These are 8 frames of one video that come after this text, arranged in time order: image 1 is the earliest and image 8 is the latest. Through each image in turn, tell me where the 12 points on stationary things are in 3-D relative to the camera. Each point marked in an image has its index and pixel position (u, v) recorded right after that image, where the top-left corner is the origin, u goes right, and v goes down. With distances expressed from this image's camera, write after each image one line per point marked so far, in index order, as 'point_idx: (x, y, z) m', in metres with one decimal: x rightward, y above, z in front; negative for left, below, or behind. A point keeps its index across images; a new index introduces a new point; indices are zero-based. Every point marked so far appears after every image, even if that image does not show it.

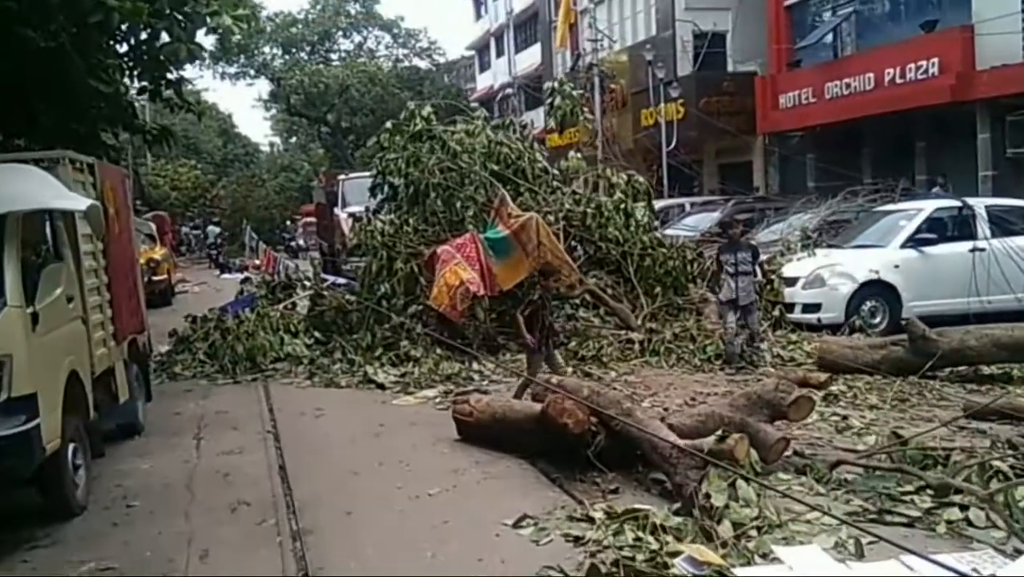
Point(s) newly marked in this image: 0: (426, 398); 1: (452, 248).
0: (-0.5, -0.7, +9.1) m
1: (-0.5, +0.3, +11.2) m
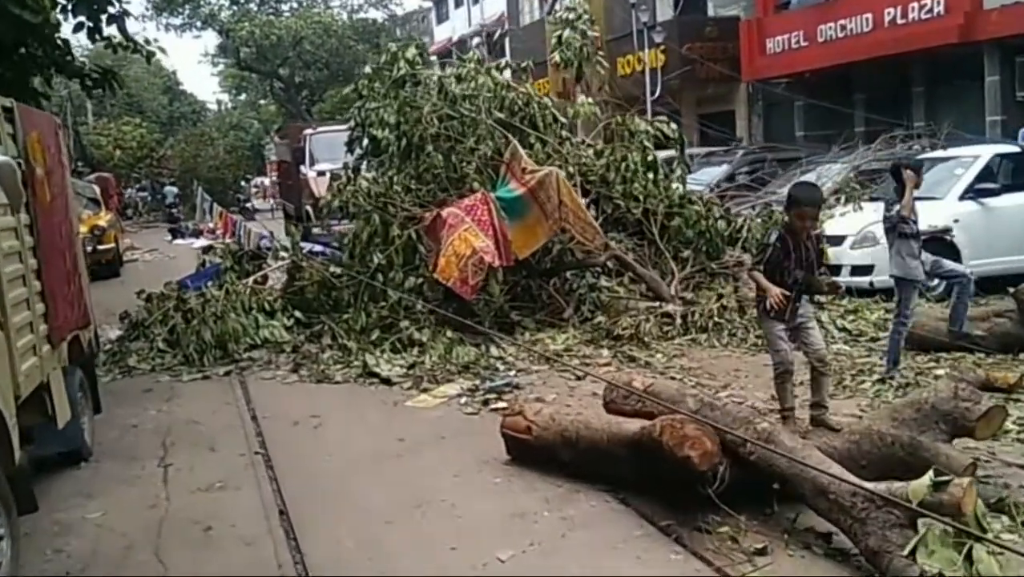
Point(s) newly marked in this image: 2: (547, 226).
0: (-0.3, -0.6, +7.4) m
1: (-0.4, +0.5, +9.4) m
2: (+0.2, +0.4, +9.8) m
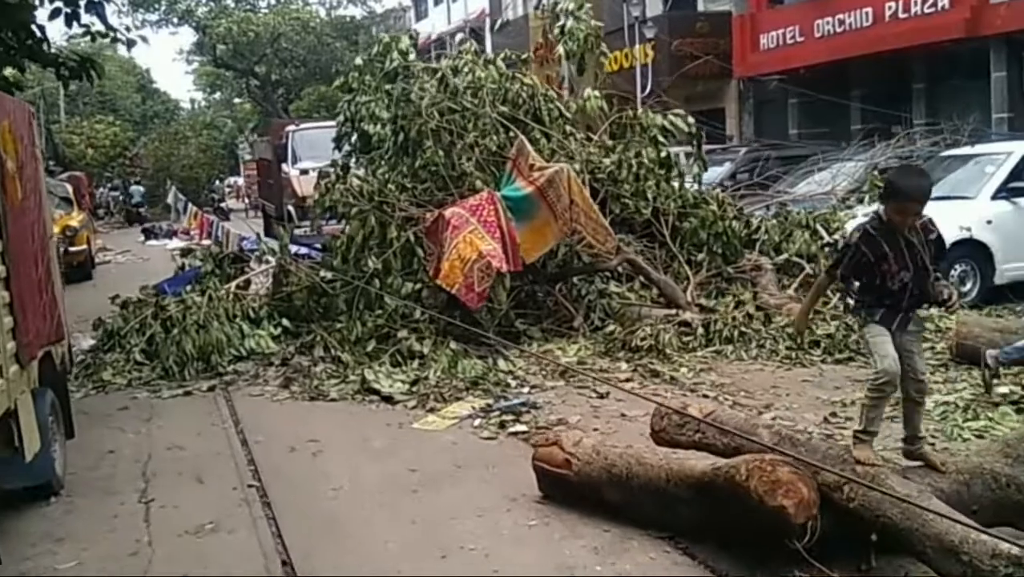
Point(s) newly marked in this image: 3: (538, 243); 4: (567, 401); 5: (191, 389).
0: (-0.2, -0.6, +6.6) m
1: (-0.3, +0.5, +8.7) m
2: (+0.3, +0.4, +9.1) m
3: (+0.2, +0.3, +9.1) m
4: (+0.3, -0.6, +7.1) m
5: (-1.8, -0.6, +8.2) m
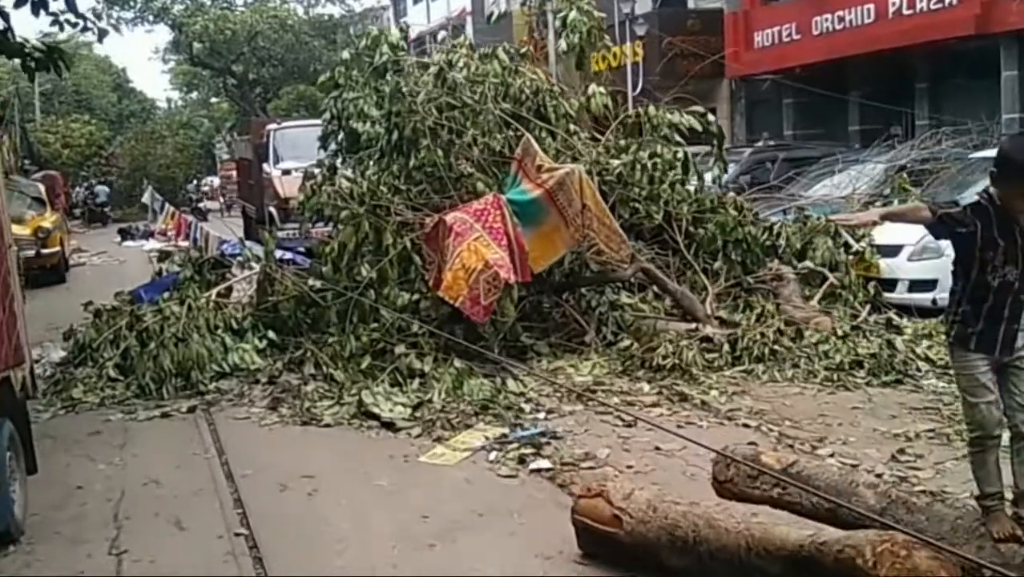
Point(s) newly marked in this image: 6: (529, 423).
0: (-0.2, -0.7, +5.9) m
1: (-0.3, +0.4, +7.9) m
2: (+0.3, +0.3, +8.3) m
3: (+0.2, +0.2, +8.3) m
4: (+0.4, -0.6, +6.3) m
5: (-1.8, -0.6, +7.5) m
6: (+0.1, -0.6, +6.4) m
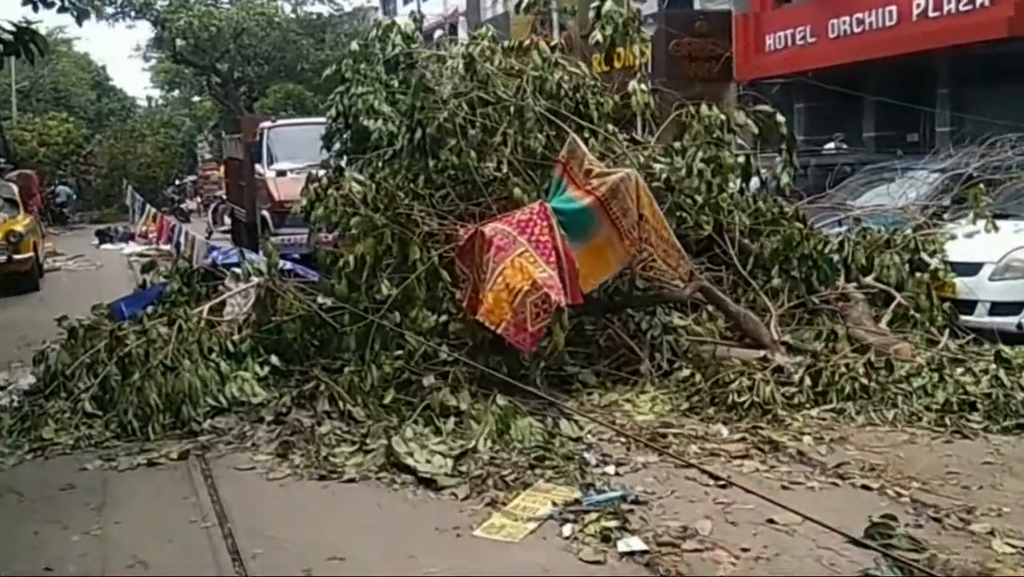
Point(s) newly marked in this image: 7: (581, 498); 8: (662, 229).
0: (+0.1, -0.8, +4.7) m
1: (0.0, +0.3, +6.8) m
2: (+0.6, +0.2, +7.2) m
3: (+0.4, +0.1, +7.2) m
4: (+0.6, -0.7, +5.2) m
5: (-1.5, -0.7, +6.3) m
6: (+0.3, -0.7, +5.3) m
7: (+0.2, -0.7, +5.0) m
8: (+0.8, +0.3, +7.4) m
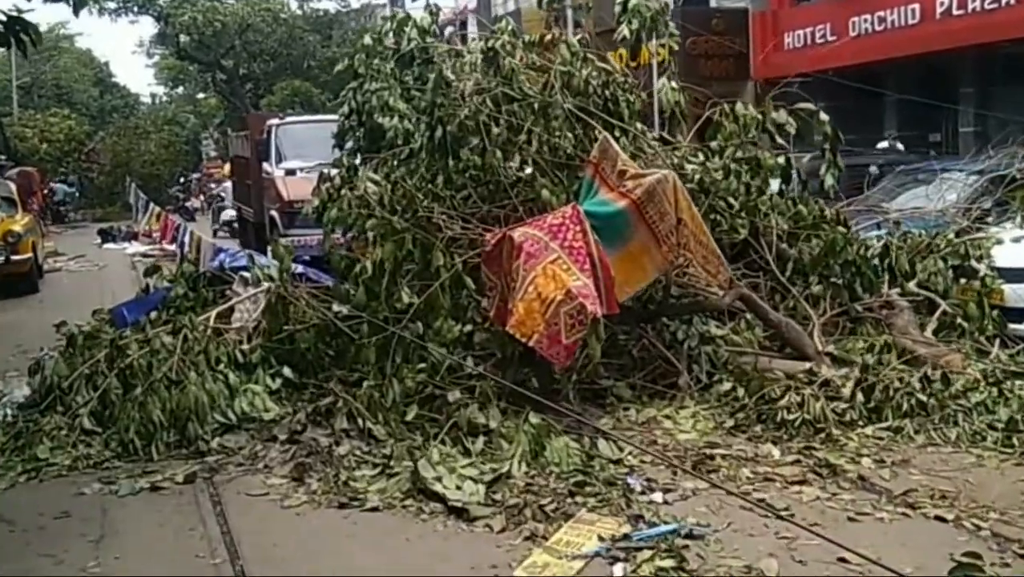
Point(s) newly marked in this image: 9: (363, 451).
0: (+0.2, -0.8, +4.2) m
1: (+0.1, +0.2, +6.3) m
2: (+0.7, +0.2, +6.7) m
3: (+0.6, +0.1, +6.7) m
4: (+0.7, -0.8, +4.7) m
5: (-1.4, -0.8, +5.8) m
6: (+0.5, -0.7, +4.8) m
7: (+0.4, -0.8, +4.6) m
8: (+0.9, +0.3, +6.9) m
9: (-0.6, -0.7, +5.9) m
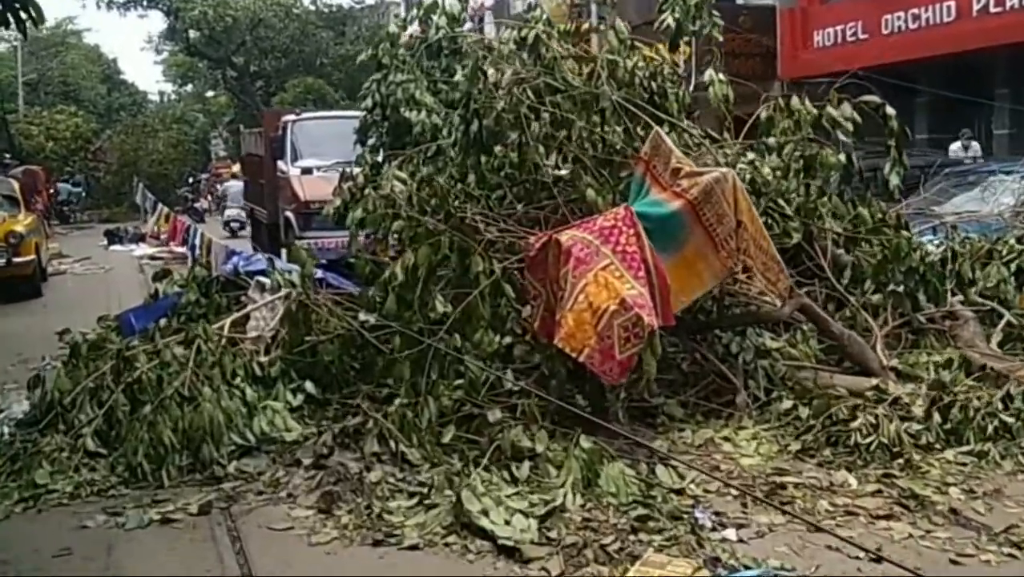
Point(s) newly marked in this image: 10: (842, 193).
0: (+0.4, -0.9, +3.7) m
1: (+0.3, +0.2, +5.7) m
2: (+0.9, +0.1, +6.1) m
3: (+0.8, 0.0, +6.1) m
4: (+0.9, -0.8, +4.1) m
5: (-1.2, -0.8, +5.2) m
6: (+0.6, -0.8, +4.2) m
7: (+0.5, -0.8, +4.0) m
8: (+1.1, +0.2, +6.3) m
9: (-0.4, -0.7, +5.3) m
10: (+1.7, +0.5, +7.6) m
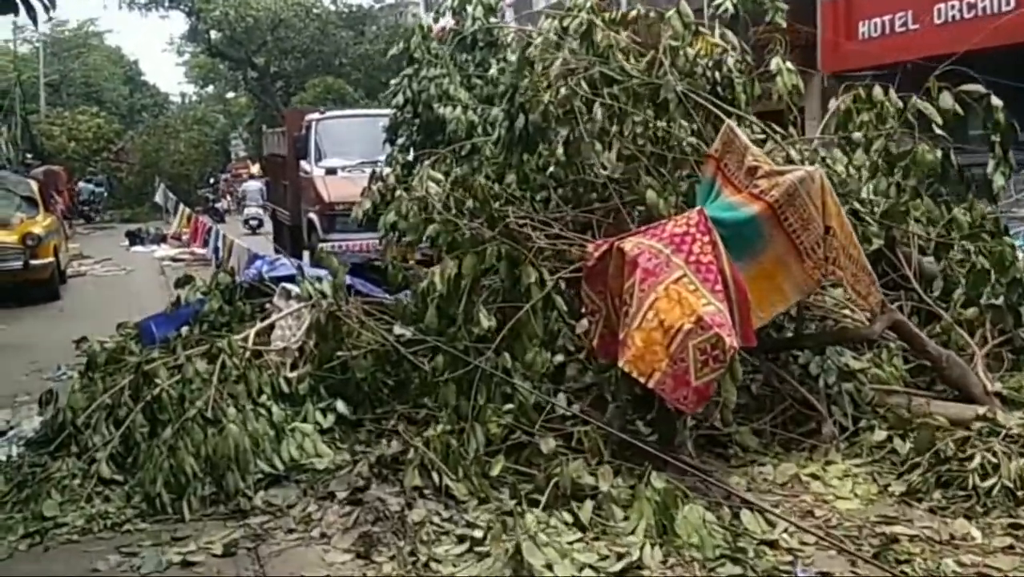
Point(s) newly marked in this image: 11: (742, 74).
0: (+0.6, -0.9, +2.9) m
1: (+0.5, +0.1, +5.0) m
2: (+1.1, +0.1, +5.4) m
3: (+1.0, 0.0, +5.4) m
4: (+1.1, -0.9, +3.4) m
5: (-1.0, -0.9, +4.5) m
6: (+0.8, -0.8, +3.5) m
7: (+0.7, -0.9, +3.2) m
8: (+1.3, +0.2, +5.5) m
9: (-0.2, -0.8, +4.6) m
10: (+2.0, +0.5, +6.8) m
11: (+1.1, +1.0, +6.8) m
